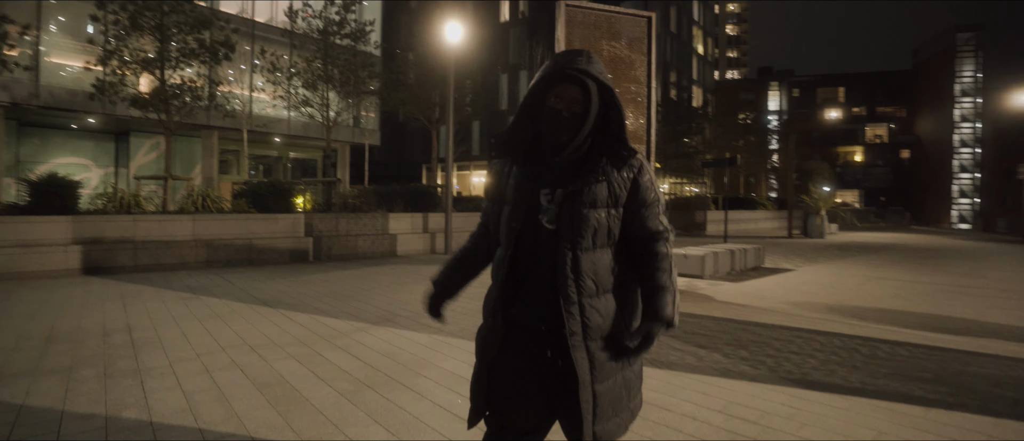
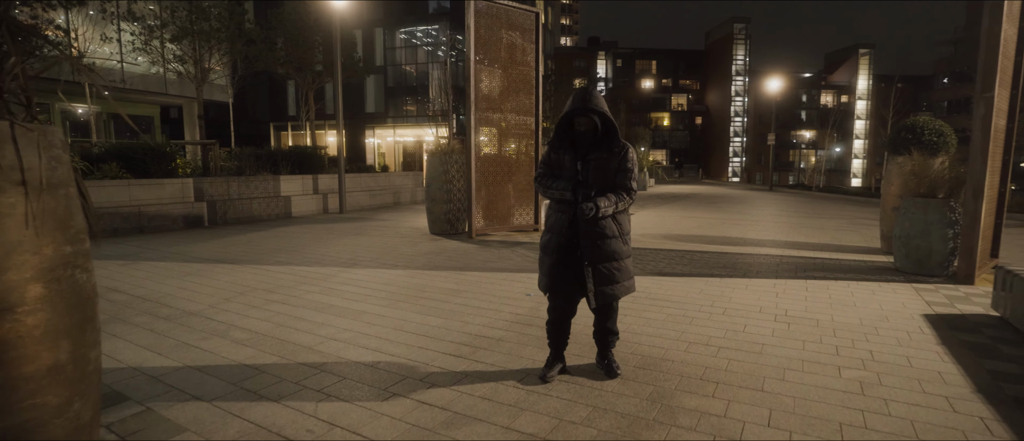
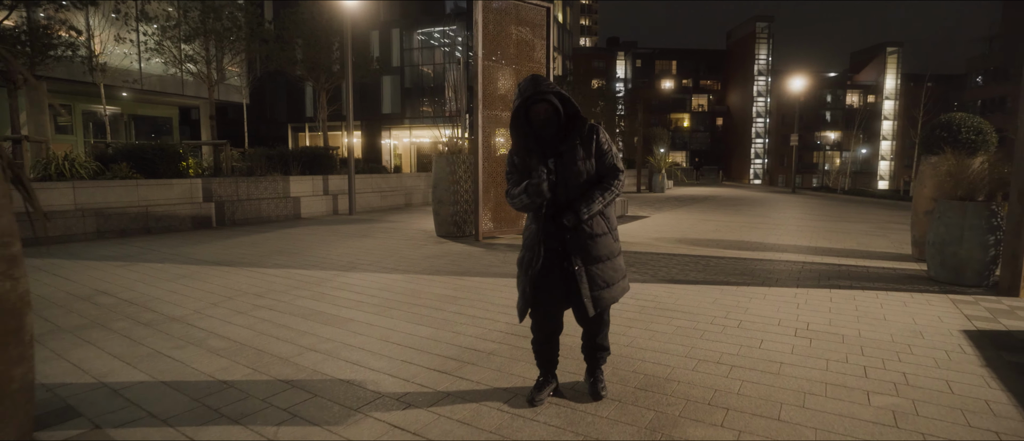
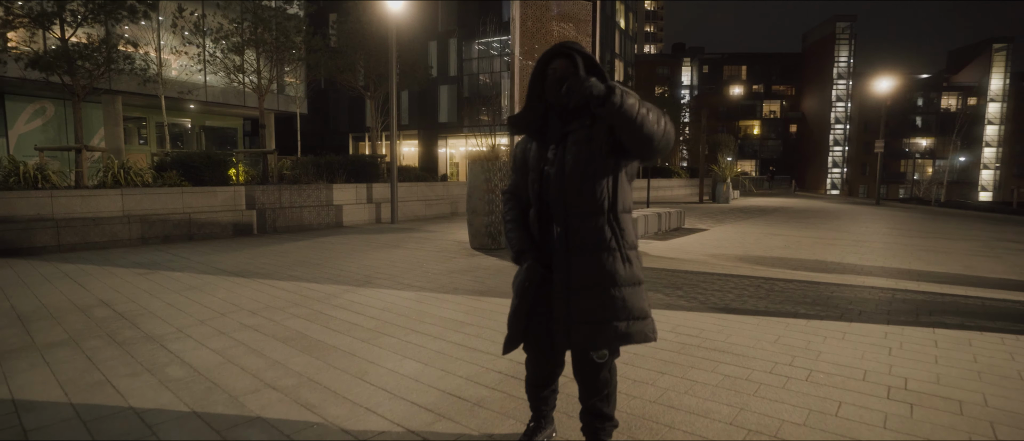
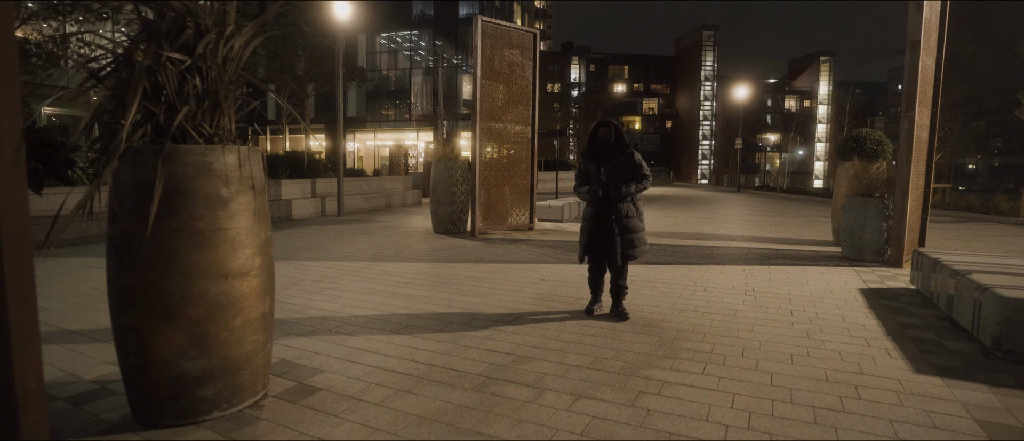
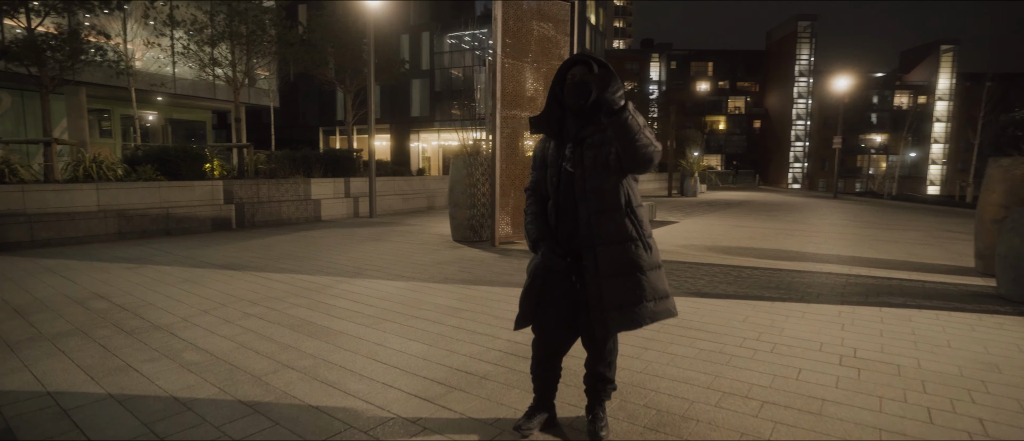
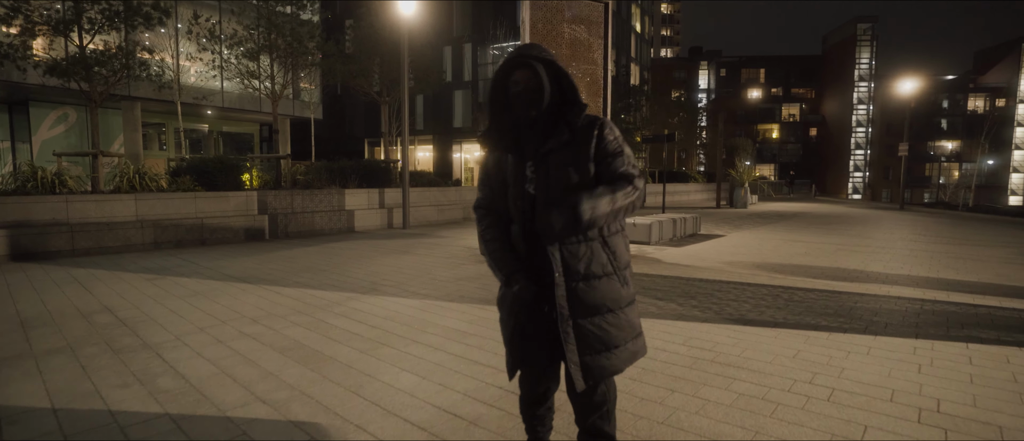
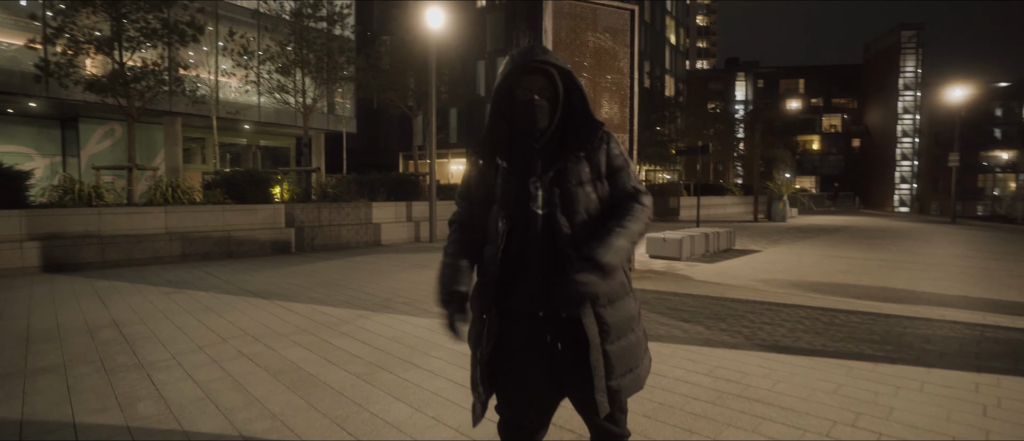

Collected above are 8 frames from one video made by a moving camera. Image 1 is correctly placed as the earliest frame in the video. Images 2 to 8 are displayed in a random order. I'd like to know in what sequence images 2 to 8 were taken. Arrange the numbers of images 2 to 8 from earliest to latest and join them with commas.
8, 7, 4, 6, 3, 2, 5
